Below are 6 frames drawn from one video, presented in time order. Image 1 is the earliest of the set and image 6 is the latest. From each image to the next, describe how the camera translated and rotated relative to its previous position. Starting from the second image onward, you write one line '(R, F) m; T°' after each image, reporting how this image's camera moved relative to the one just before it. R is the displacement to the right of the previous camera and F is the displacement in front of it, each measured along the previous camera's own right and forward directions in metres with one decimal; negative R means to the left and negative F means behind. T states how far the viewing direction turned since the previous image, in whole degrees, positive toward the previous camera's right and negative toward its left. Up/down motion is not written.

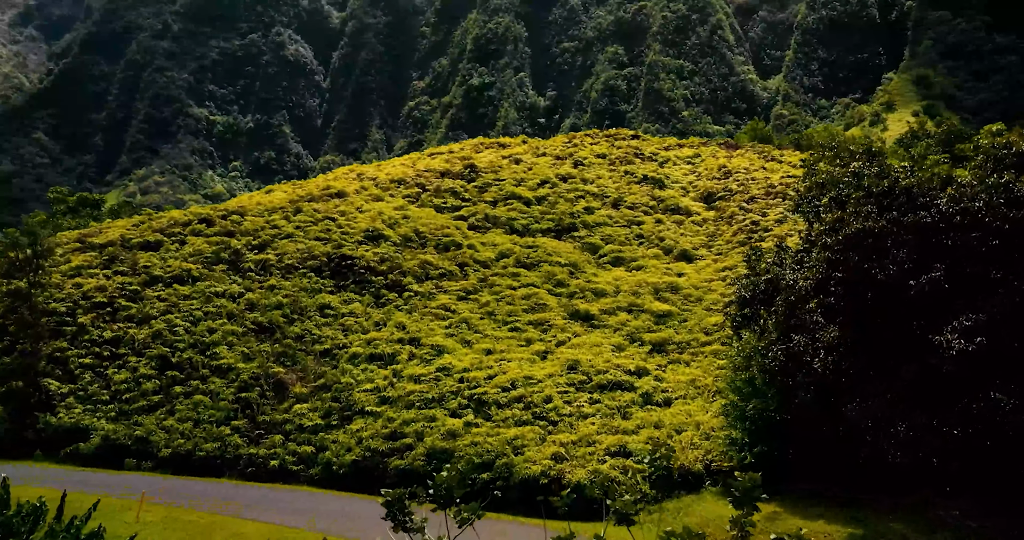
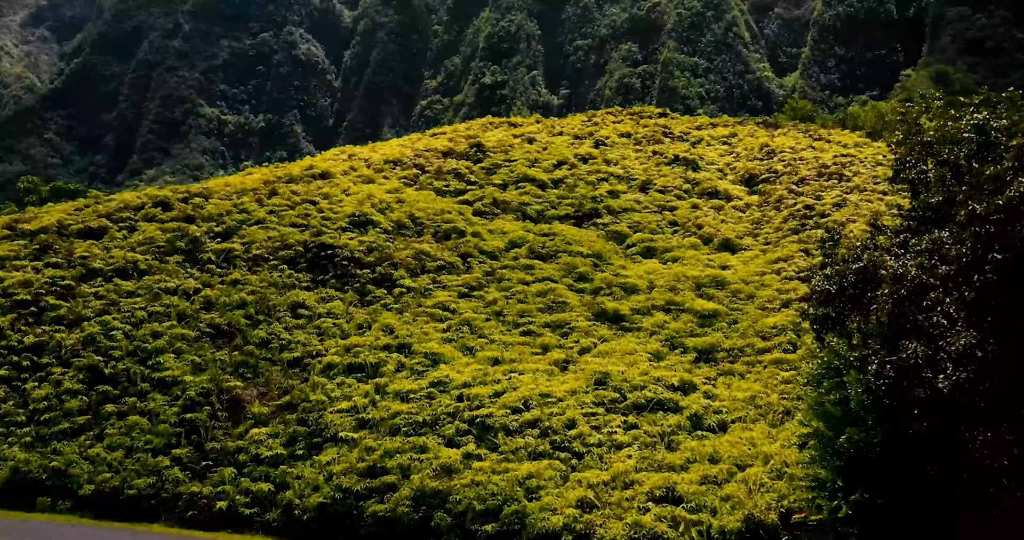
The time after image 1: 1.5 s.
(0.0, +4.8) m; -1°
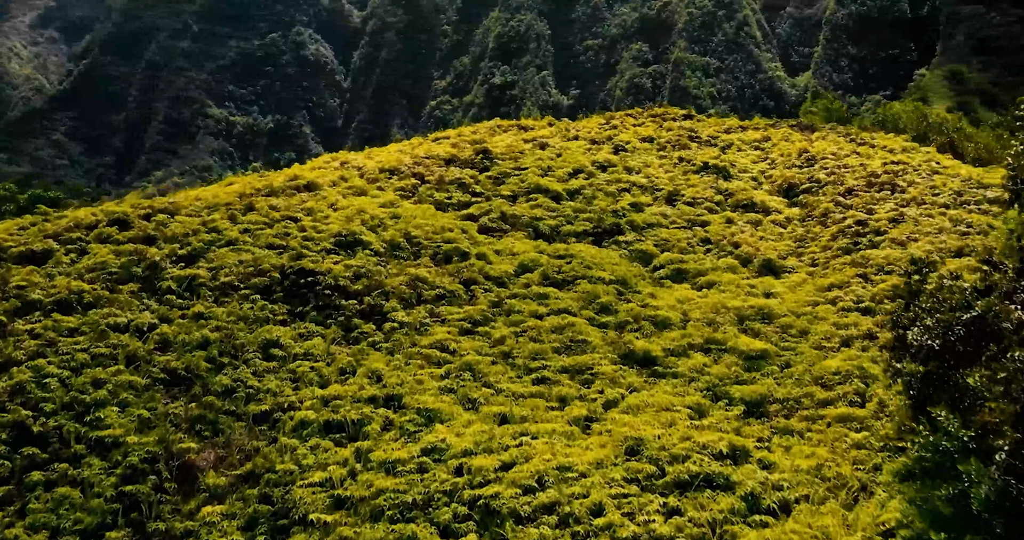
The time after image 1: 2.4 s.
(0.0, +3.4) m; 0°
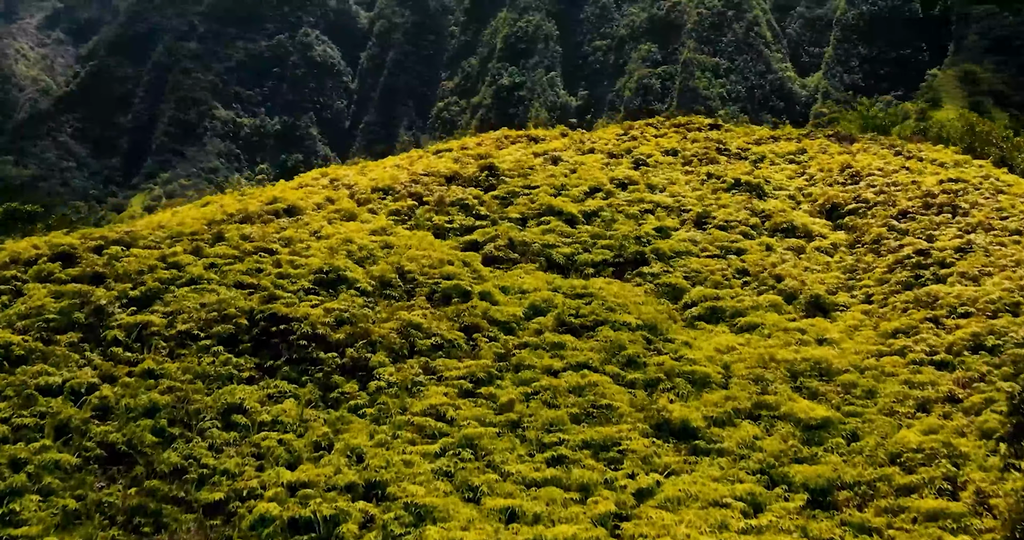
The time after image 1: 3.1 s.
(0.0, +3.2) m; 0°
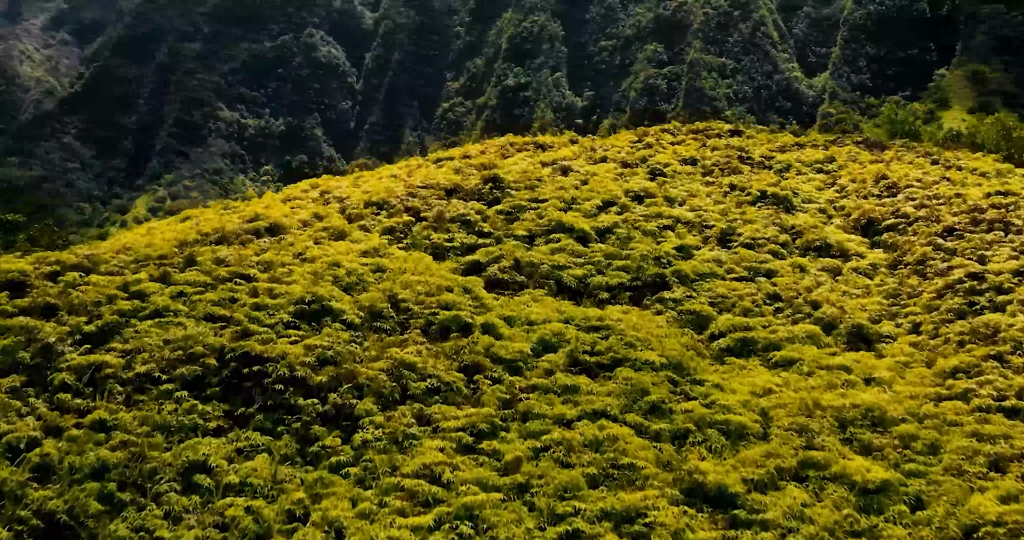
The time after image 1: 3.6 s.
(0.0, +2.2) m; 0°
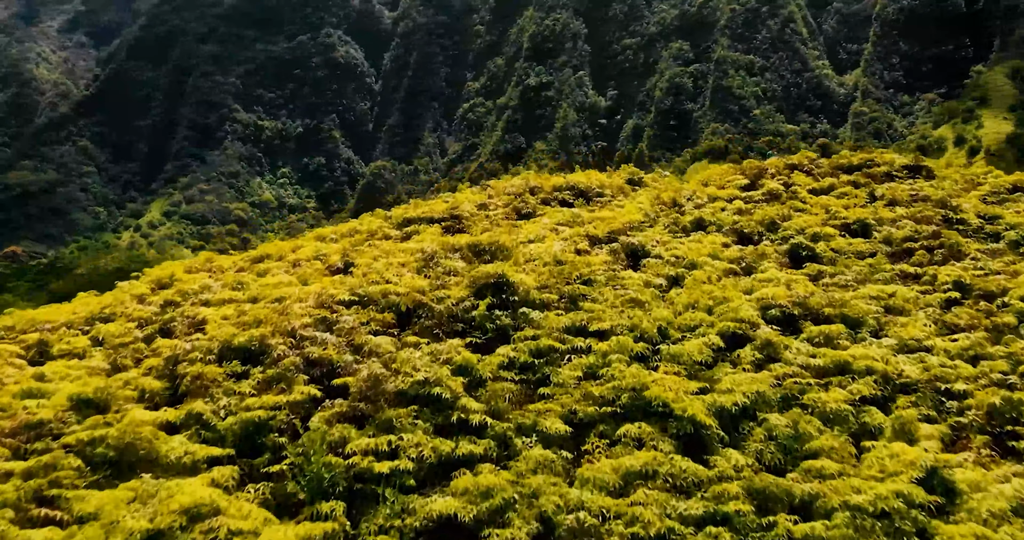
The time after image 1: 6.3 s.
(0.0, +12.5) m; -1°
